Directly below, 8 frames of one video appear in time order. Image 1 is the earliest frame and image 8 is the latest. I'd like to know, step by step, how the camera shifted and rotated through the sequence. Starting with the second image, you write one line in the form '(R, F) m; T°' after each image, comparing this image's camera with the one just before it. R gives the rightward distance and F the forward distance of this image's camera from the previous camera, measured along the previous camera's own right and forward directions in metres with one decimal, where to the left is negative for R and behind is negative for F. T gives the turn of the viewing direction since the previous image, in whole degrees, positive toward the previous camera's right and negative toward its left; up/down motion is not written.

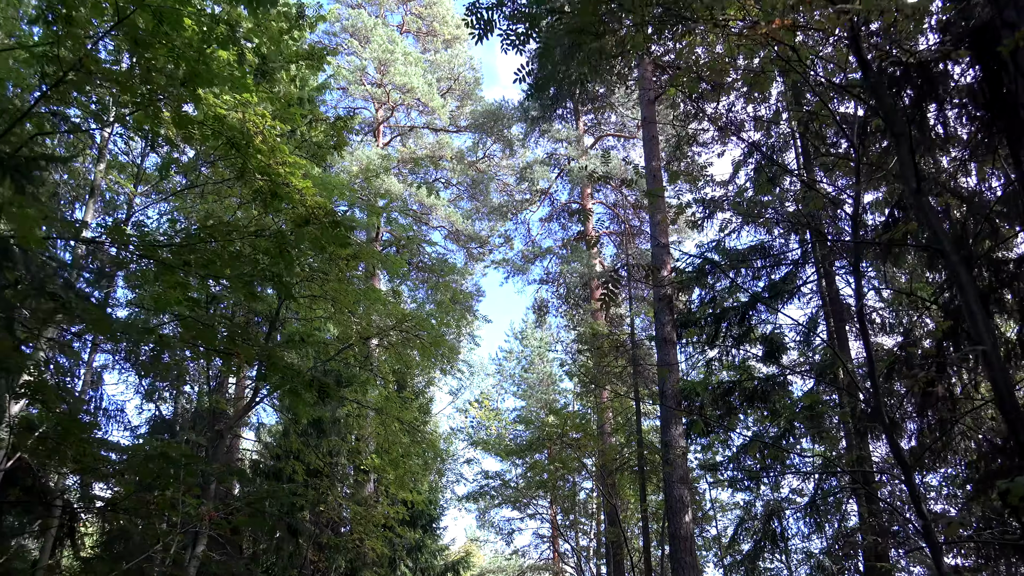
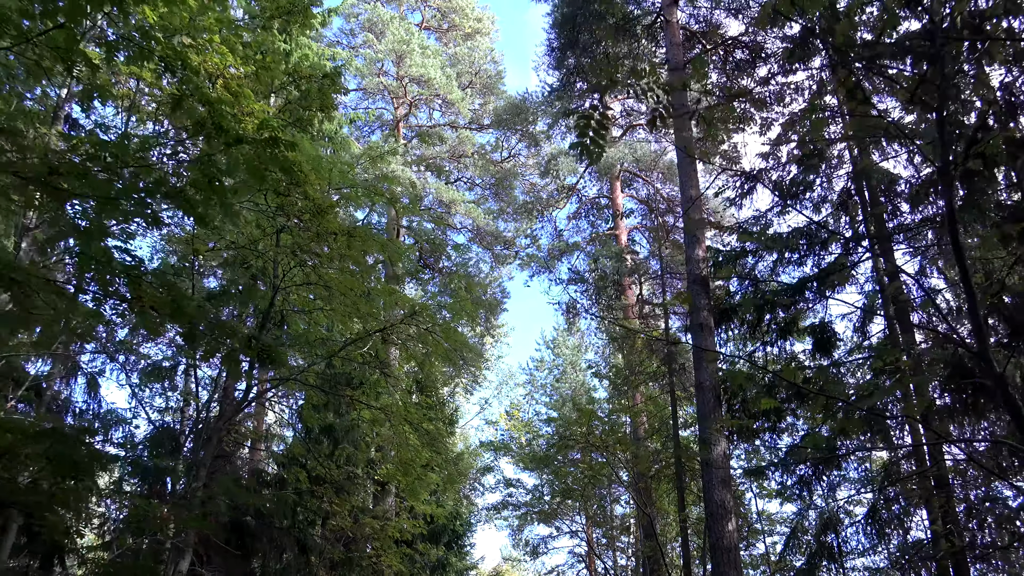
(+0.2, +0.7) m; -3°
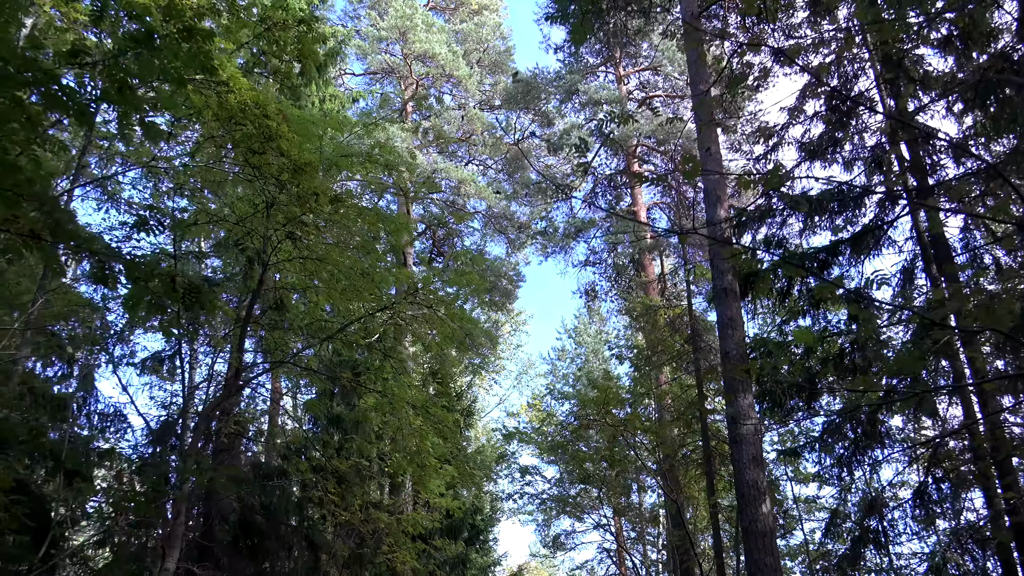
(+0.1, +0.5) m; -2°
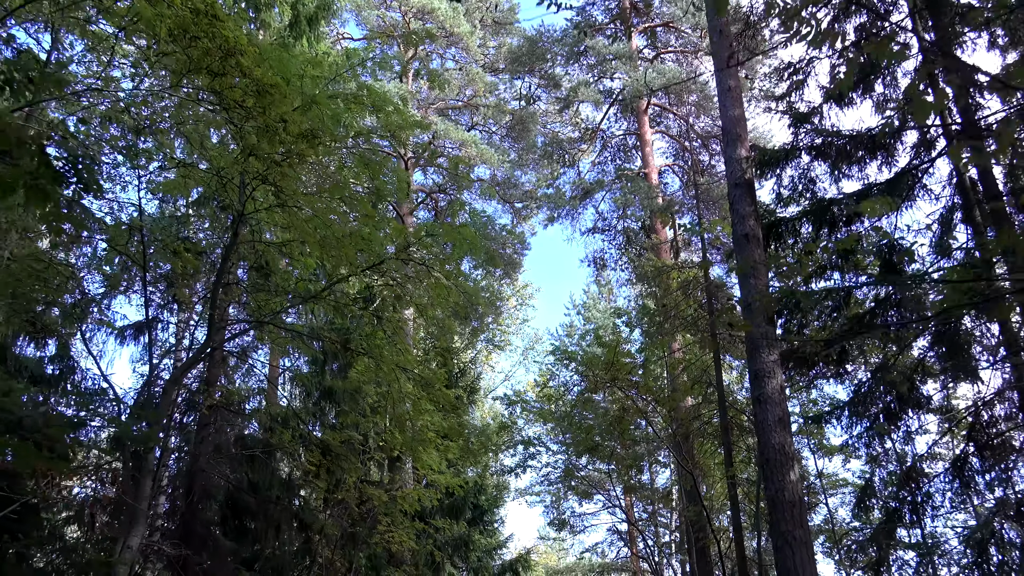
(+0.1, +0.5) m; -1°
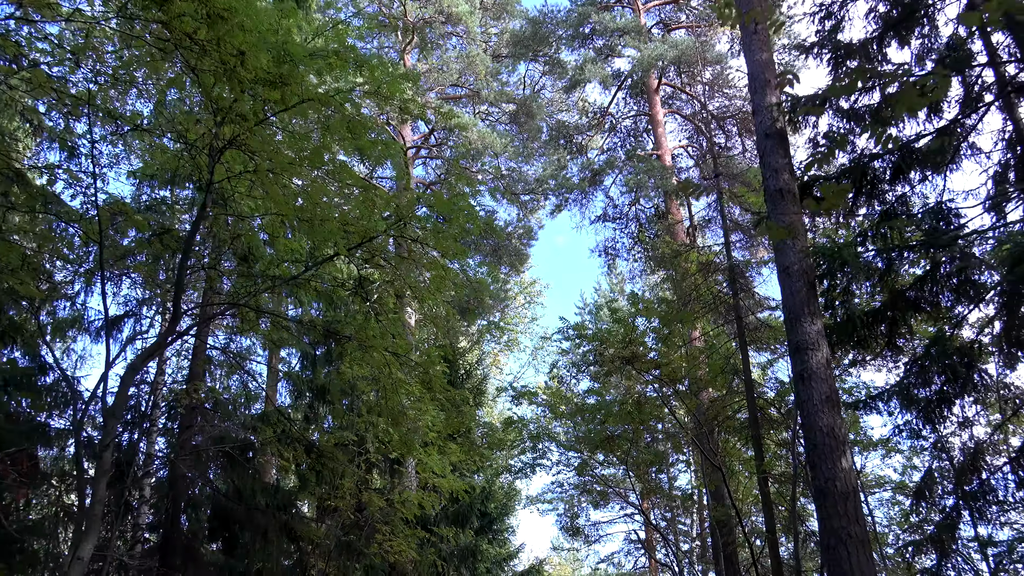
(0.0, +0.6) m; -1°
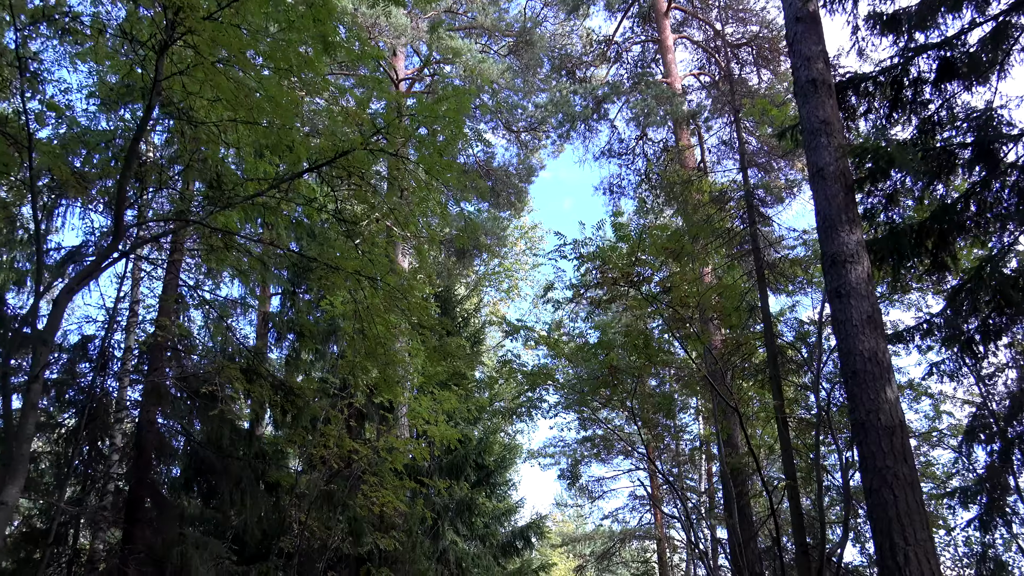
(+0.1, +0.6) m; 0°
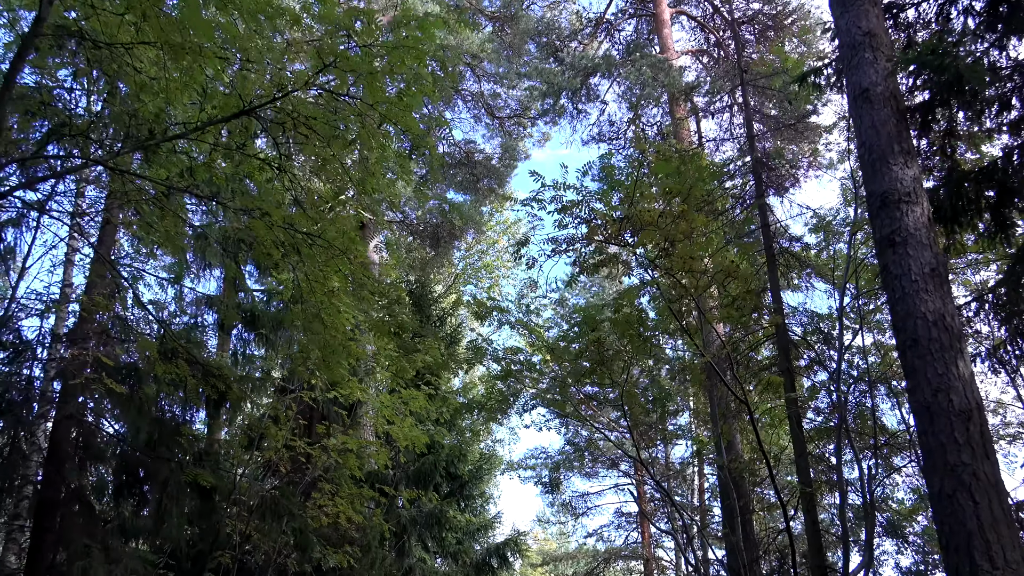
(+0.1, +0.7) m; +1°
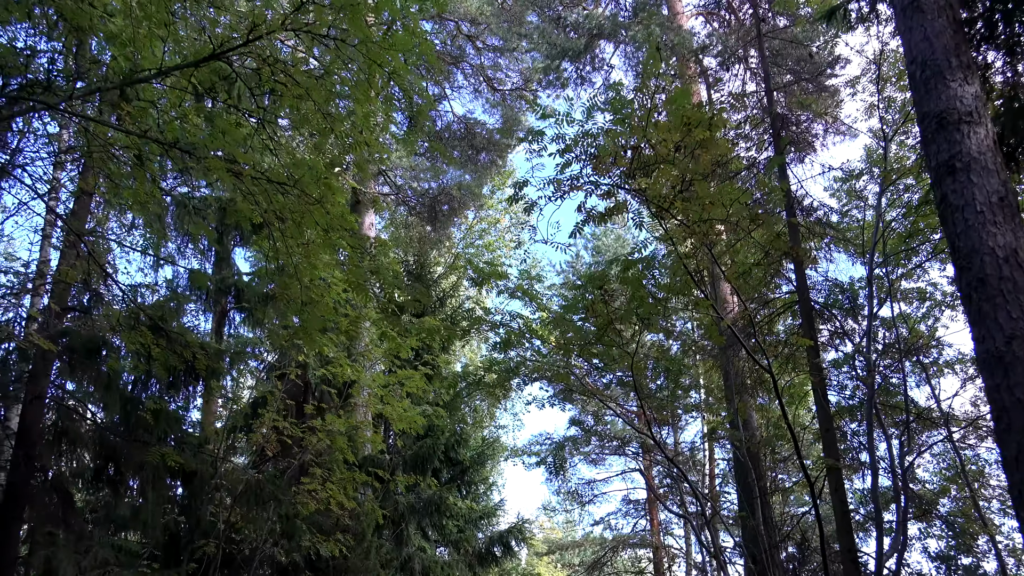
(0.0, +0.4) m; 0°
